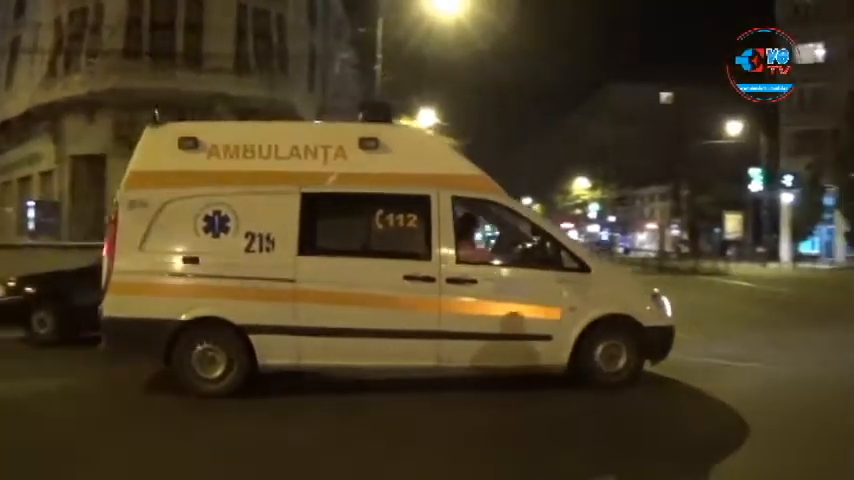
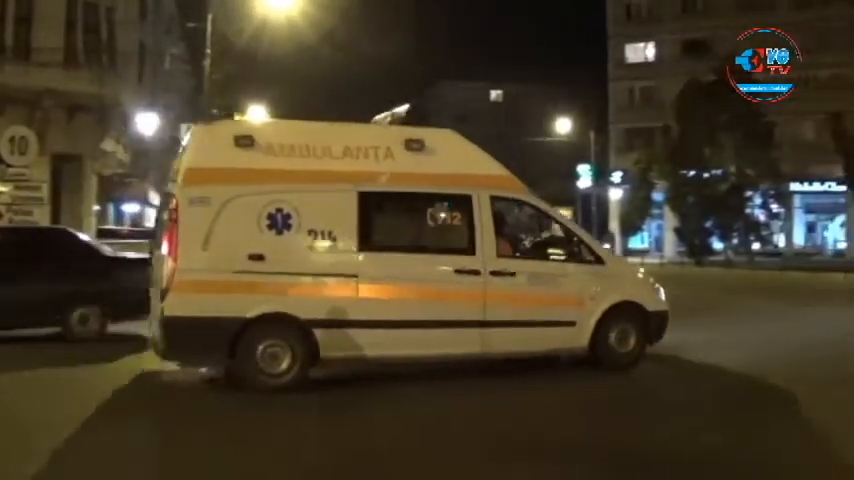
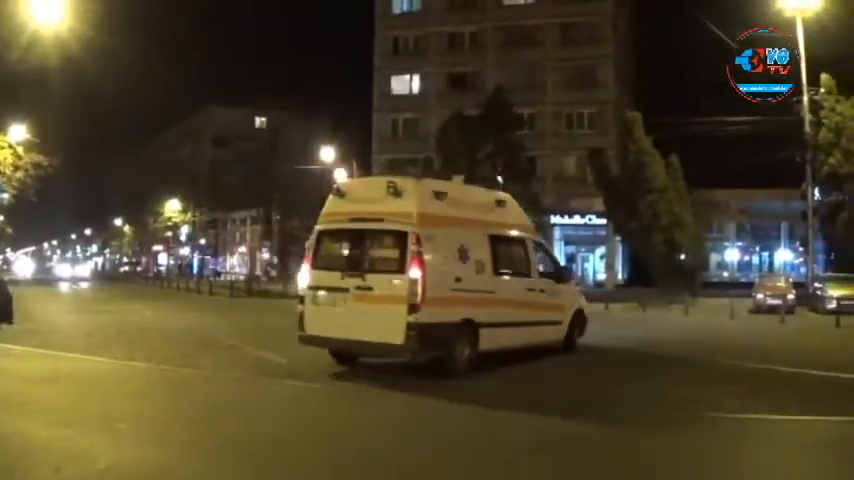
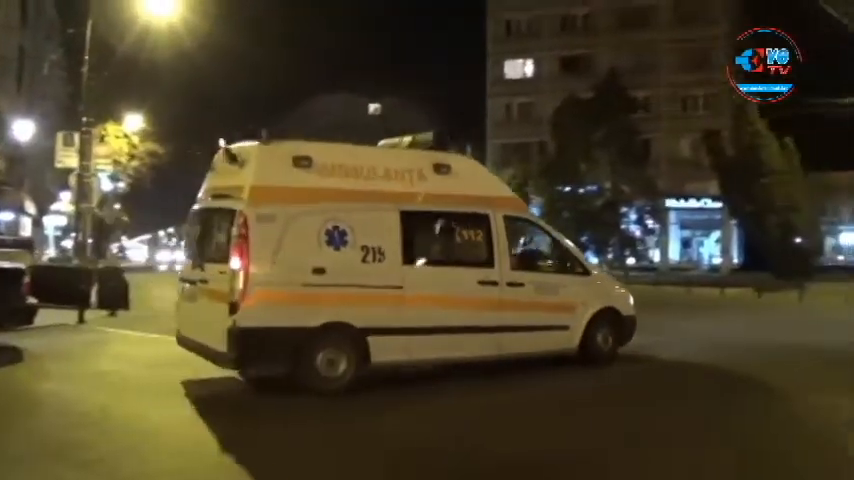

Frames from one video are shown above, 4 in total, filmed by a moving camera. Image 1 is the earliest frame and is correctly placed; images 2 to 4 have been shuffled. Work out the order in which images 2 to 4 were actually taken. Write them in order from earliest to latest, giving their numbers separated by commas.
2, 4, 3
